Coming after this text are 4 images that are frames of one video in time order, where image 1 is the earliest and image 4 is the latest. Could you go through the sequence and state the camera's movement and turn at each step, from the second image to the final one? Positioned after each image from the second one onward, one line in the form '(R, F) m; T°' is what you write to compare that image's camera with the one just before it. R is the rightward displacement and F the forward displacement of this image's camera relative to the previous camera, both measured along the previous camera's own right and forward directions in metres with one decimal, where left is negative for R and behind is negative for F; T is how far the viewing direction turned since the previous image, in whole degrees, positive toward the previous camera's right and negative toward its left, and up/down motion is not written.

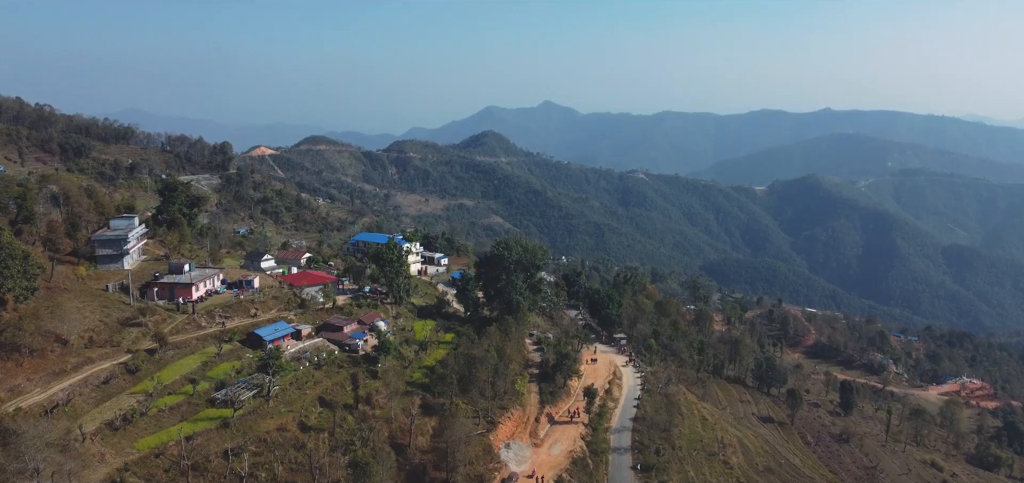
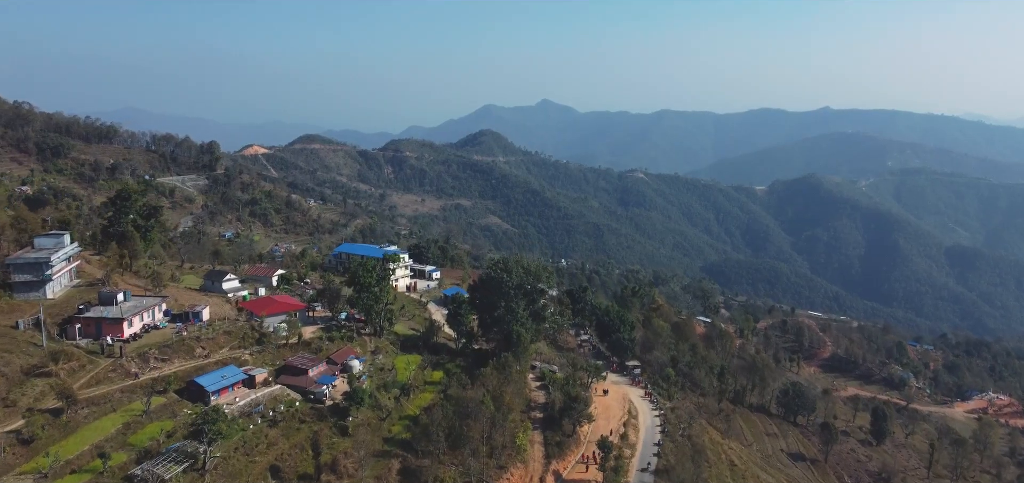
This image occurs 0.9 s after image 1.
(0.0, +3.0) m; 0°
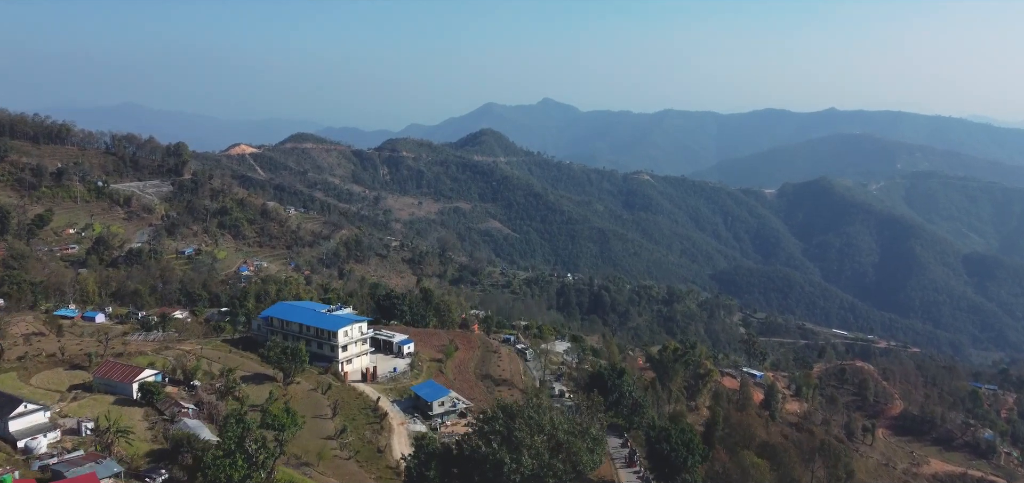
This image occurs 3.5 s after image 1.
(-0.2, +8.6) m; 0°
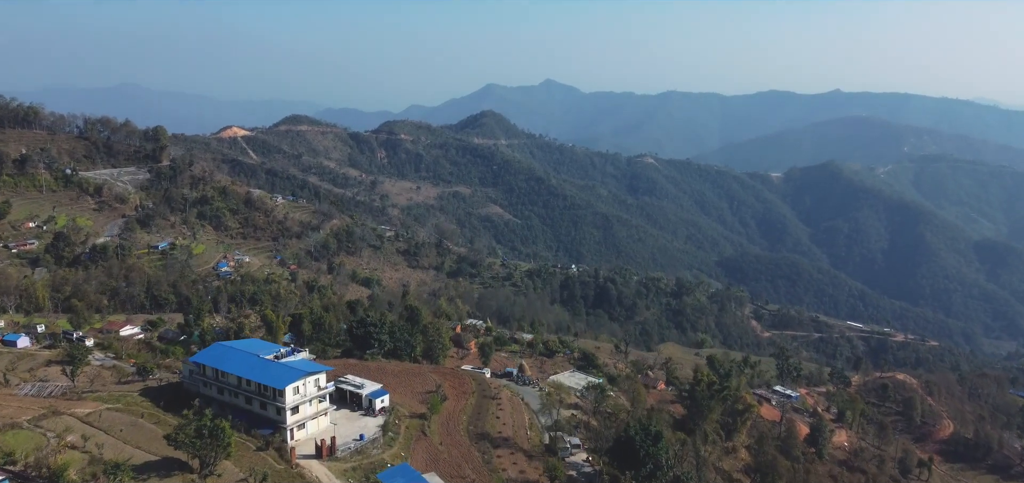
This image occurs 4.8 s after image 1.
(-0.1, +4.7) m; 0°
